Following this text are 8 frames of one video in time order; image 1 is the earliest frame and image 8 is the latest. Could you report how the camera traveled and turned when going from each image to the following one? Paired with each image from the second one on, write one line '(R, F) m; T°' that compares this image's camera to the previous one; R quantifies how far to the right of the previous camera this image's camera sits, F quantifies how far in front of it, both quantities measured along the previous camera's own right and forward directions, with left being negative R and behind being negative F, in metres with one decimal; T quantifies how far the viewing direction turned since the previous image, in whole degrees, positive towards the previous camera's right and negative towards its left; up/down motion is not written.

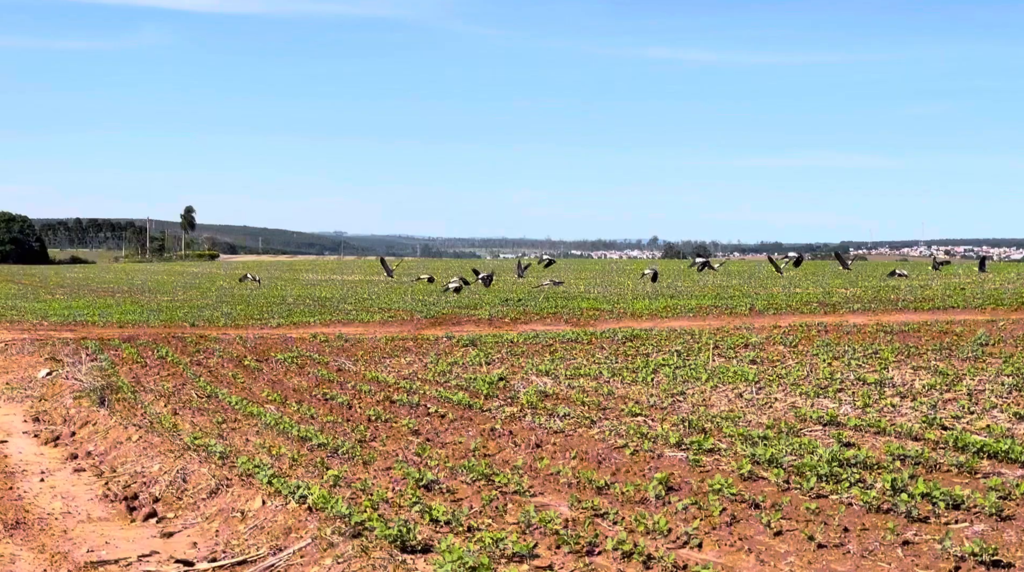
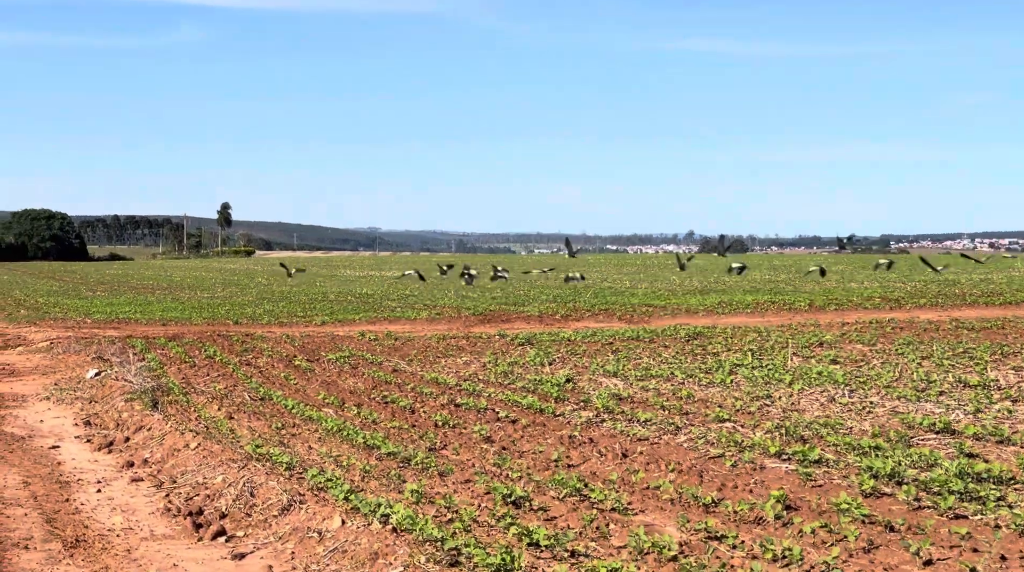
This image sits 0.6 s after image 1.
(-0.5, +0.9) m; -2°
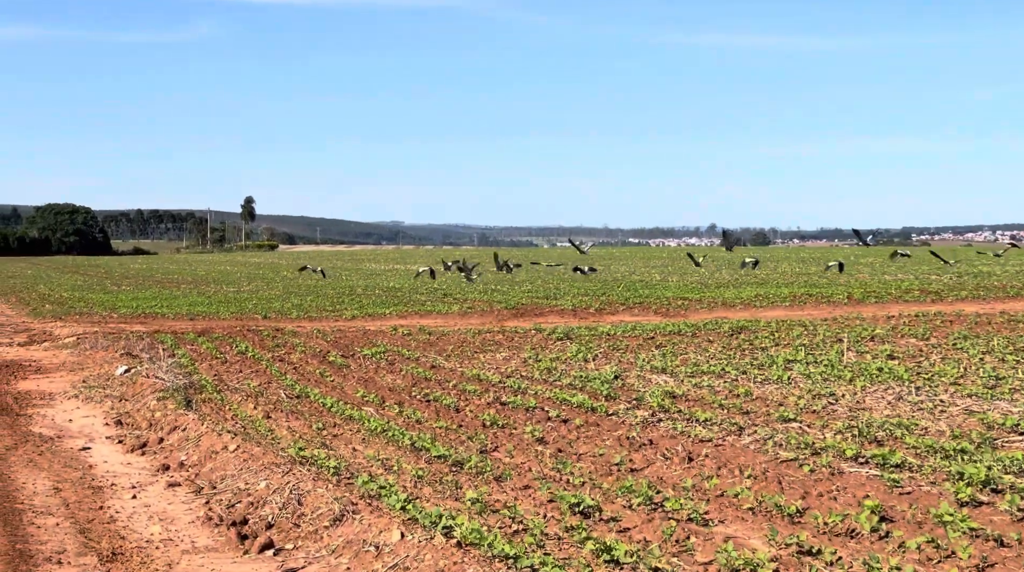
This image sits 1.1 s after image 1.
(-0.3, +0.6) m; -1°
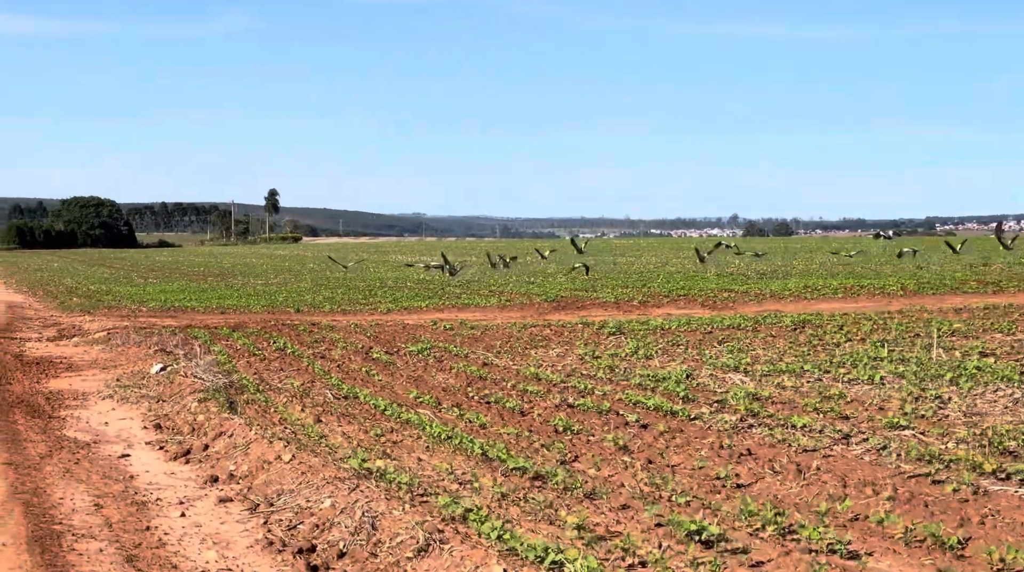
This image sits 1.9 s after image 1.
(-0.5, +1.1) m; -1°
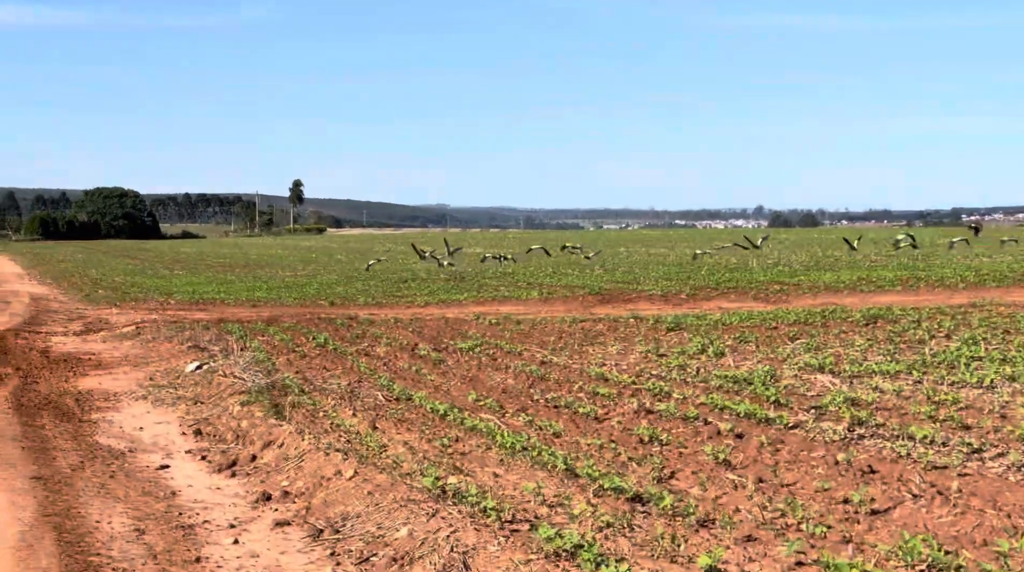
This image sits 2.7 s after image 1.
(-0.5, +1.2) m; -1°
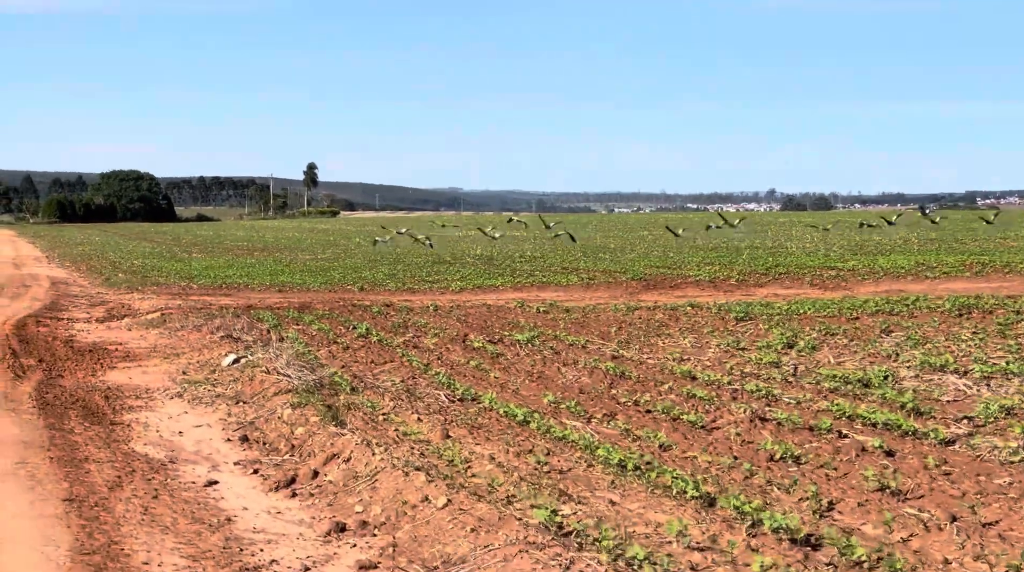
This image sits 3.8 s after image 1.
(-0.7, +1.6) m; -1°
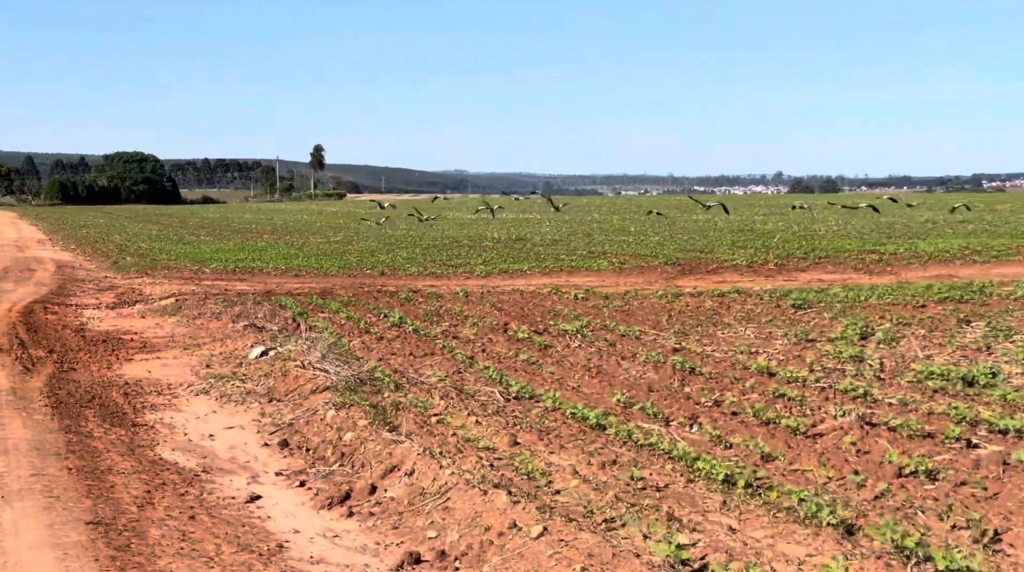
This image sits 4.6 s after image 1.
(-0.6, +1.2) m; 0°
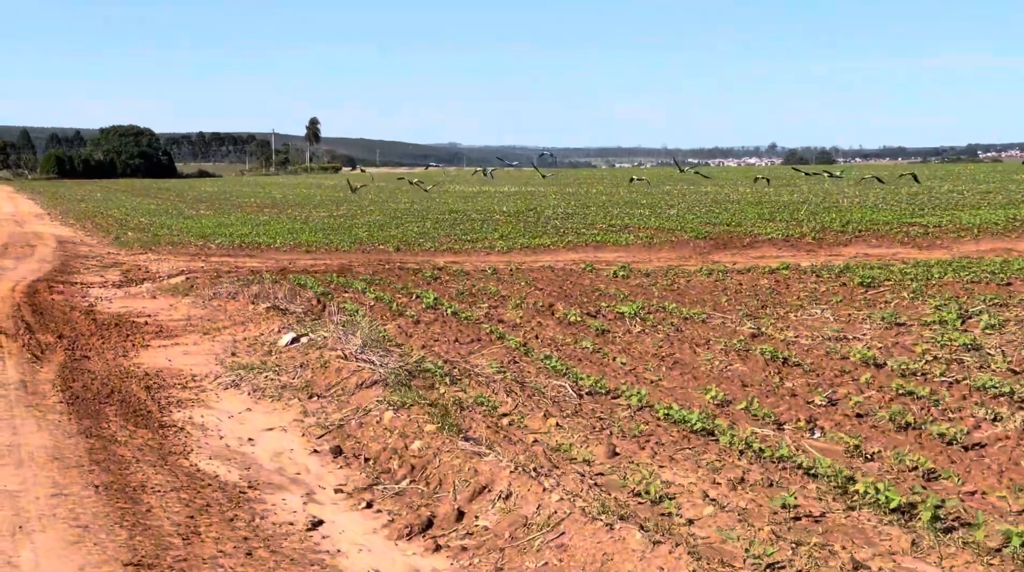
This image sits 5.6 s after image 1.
(-0.7, +1.5) m; 0°
